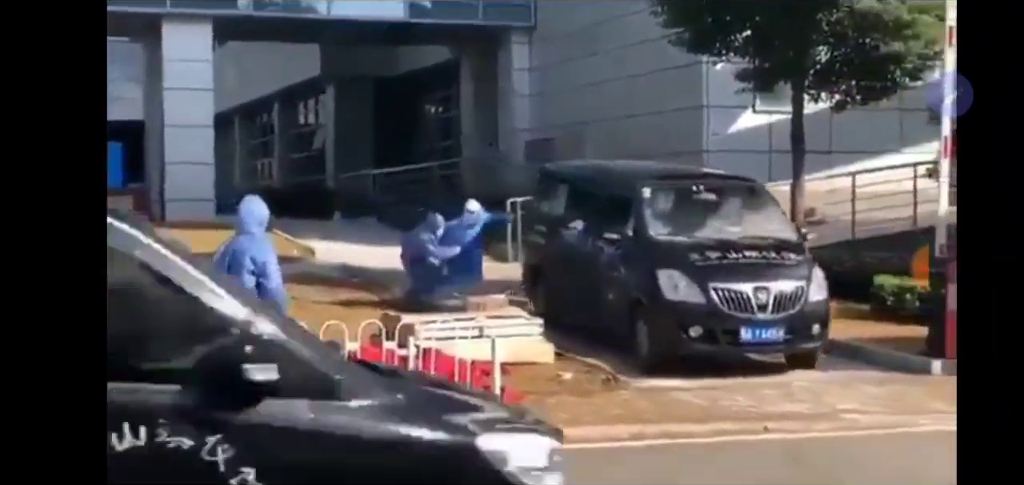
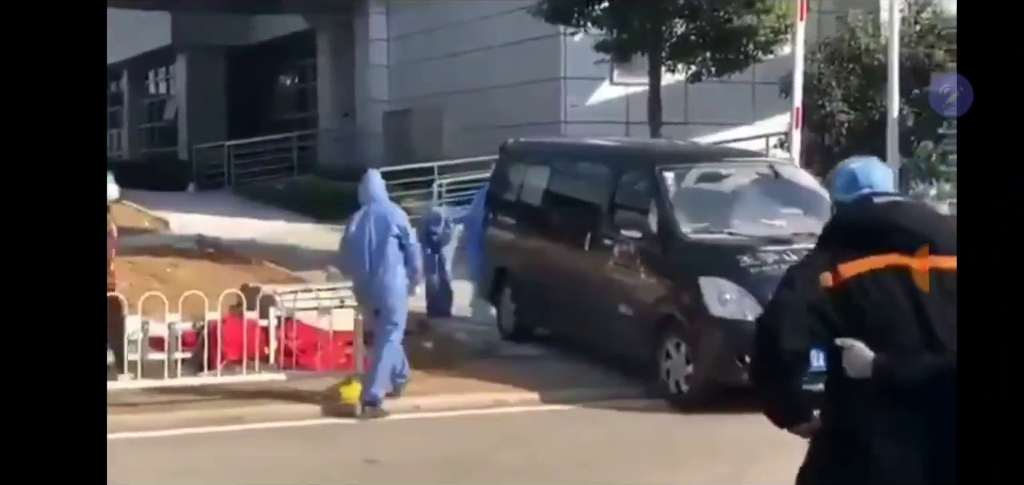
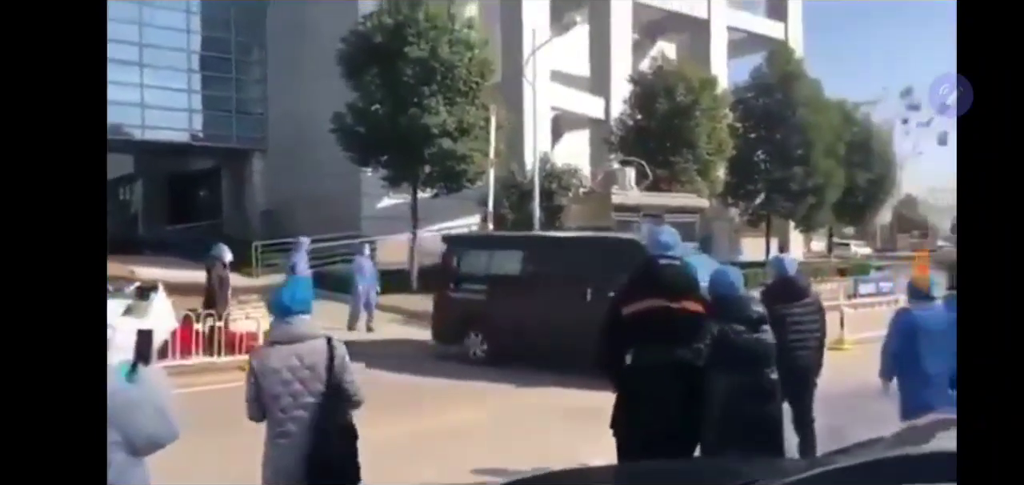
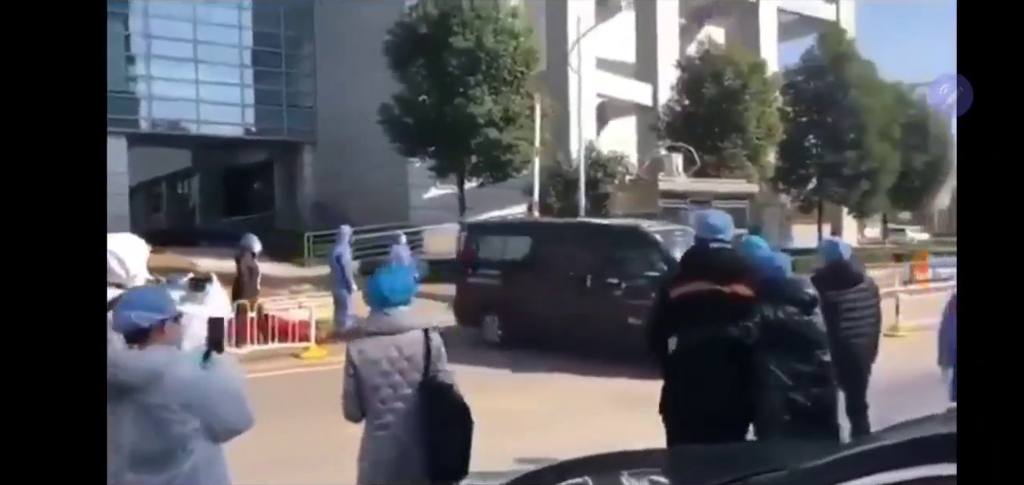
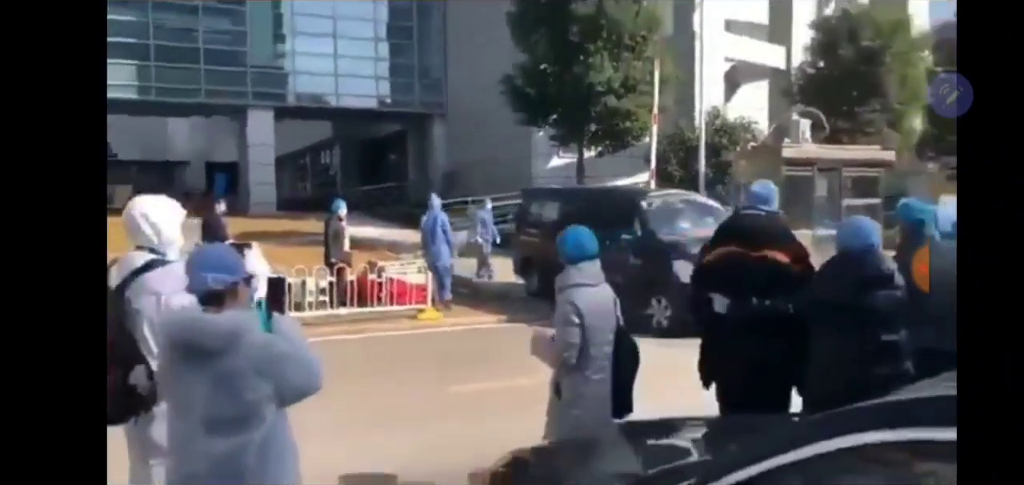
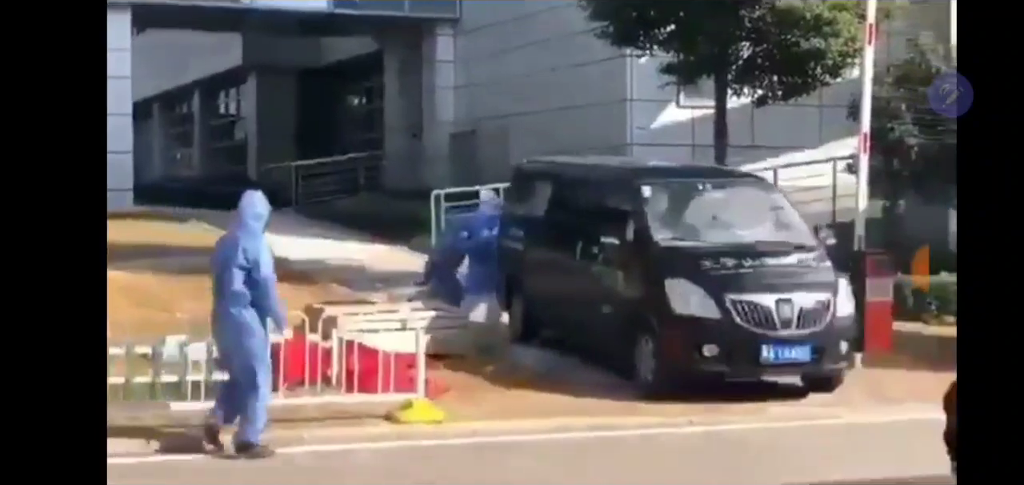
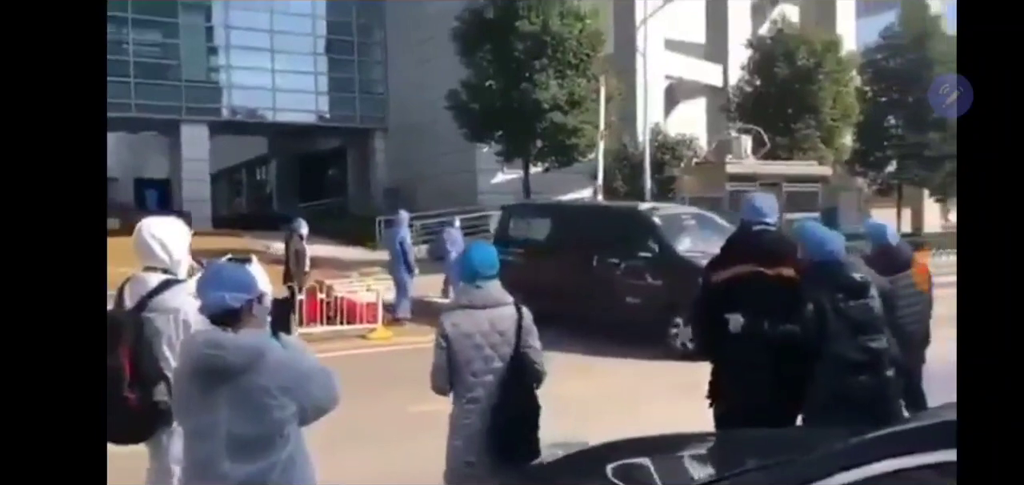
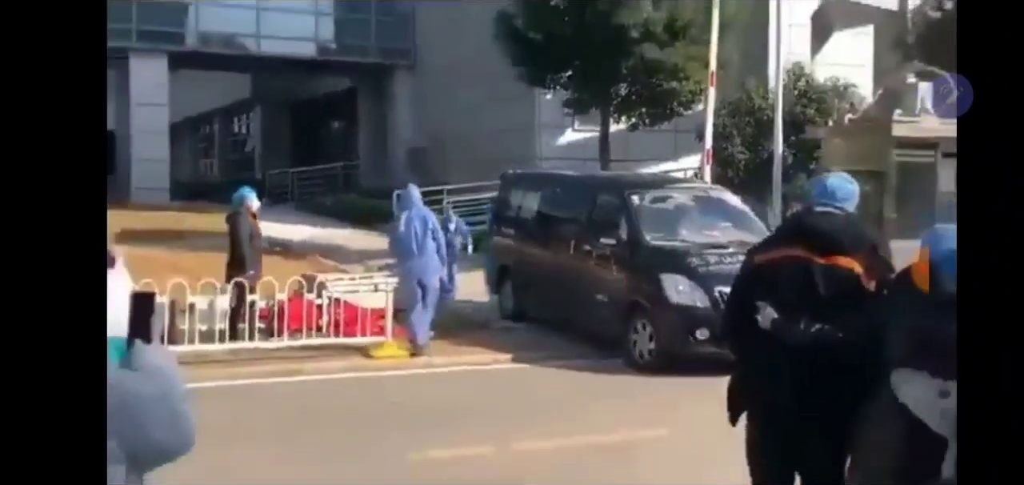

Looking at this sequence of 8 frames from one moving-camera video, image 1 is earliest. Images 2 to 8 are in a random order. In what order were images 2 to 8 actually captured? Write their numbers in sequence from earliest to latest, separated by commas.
6, 2, 8, 5, 7, 4, 3
